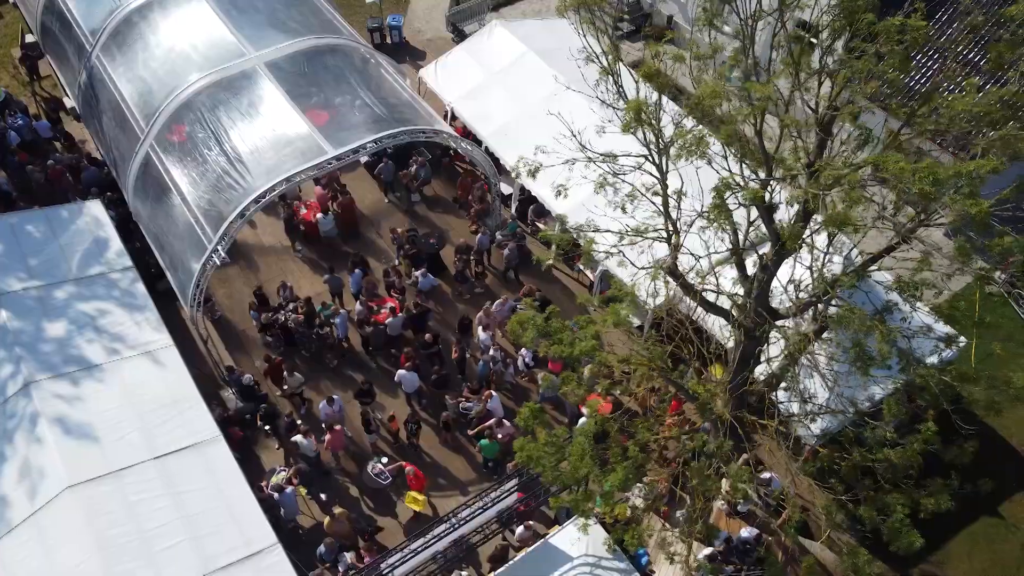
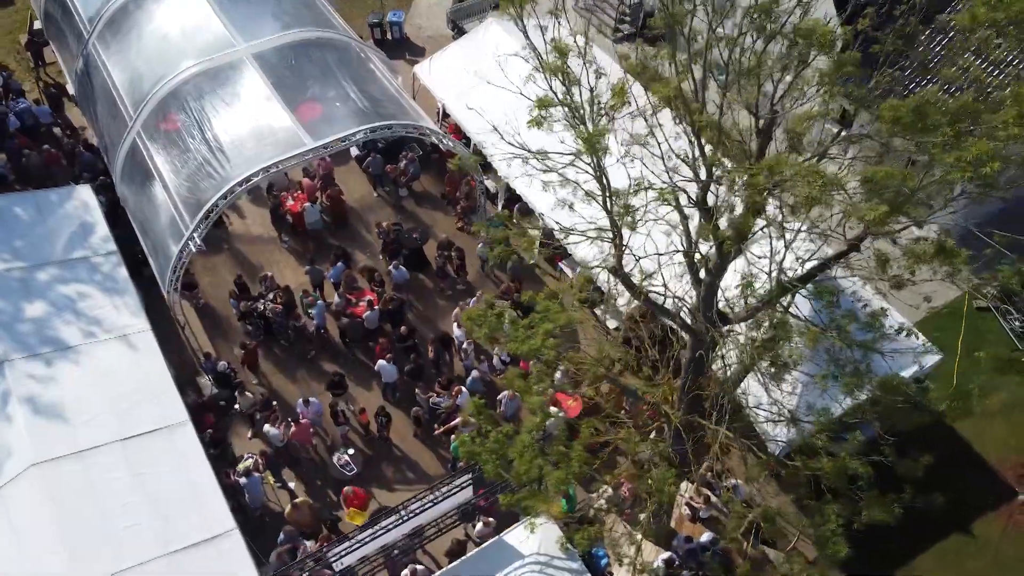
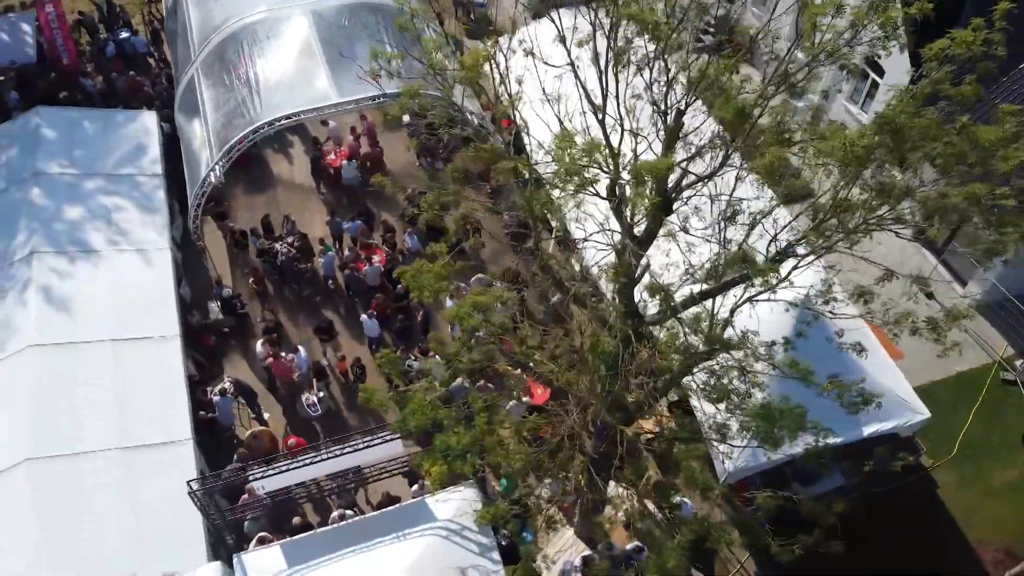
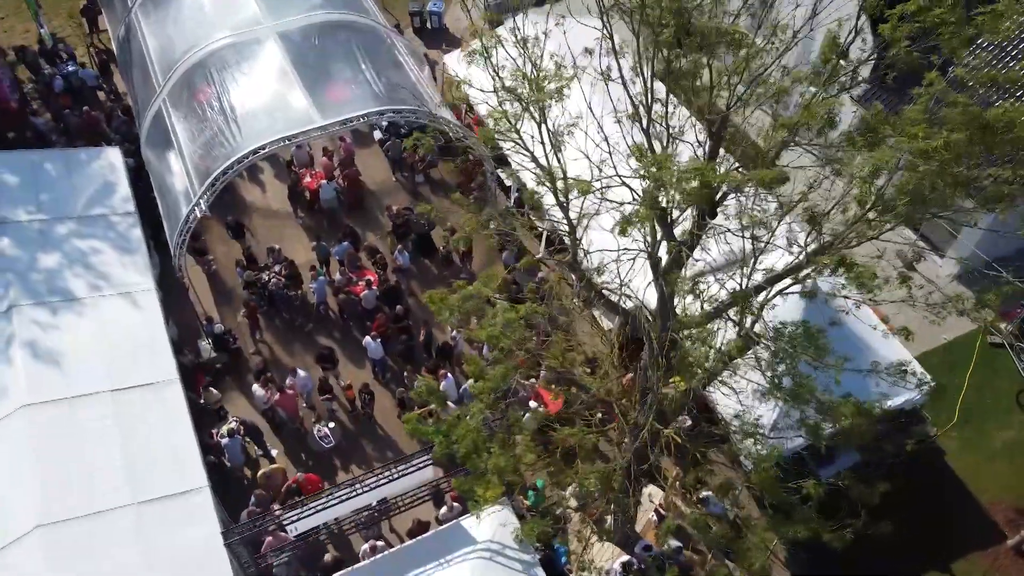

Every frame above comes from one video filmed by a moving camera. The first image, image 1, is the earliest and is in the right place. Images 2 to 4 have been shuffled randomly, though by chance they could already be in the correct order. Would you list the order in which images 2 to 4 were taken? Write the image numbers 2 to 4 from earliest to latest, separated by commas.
2, 4, 3
